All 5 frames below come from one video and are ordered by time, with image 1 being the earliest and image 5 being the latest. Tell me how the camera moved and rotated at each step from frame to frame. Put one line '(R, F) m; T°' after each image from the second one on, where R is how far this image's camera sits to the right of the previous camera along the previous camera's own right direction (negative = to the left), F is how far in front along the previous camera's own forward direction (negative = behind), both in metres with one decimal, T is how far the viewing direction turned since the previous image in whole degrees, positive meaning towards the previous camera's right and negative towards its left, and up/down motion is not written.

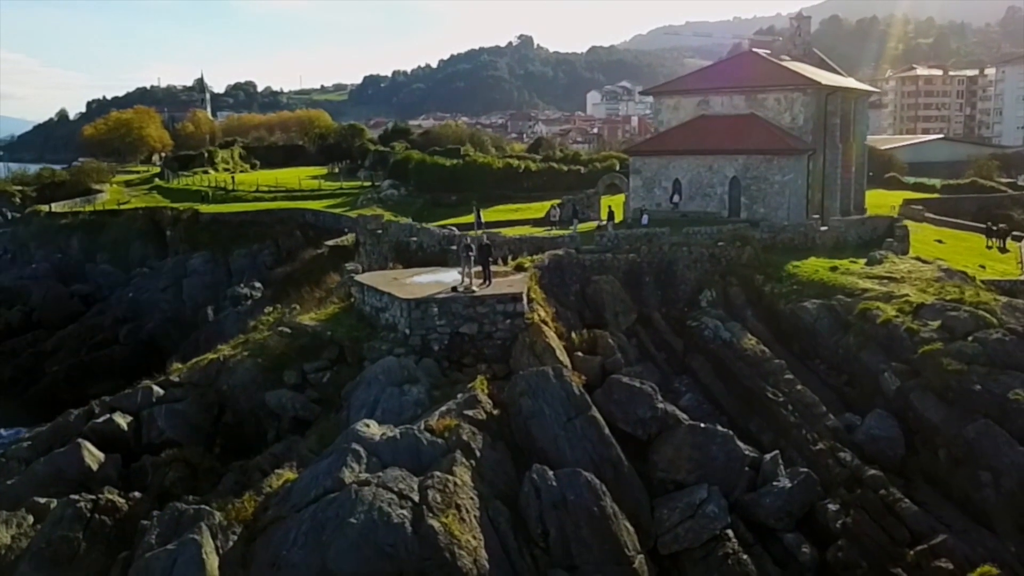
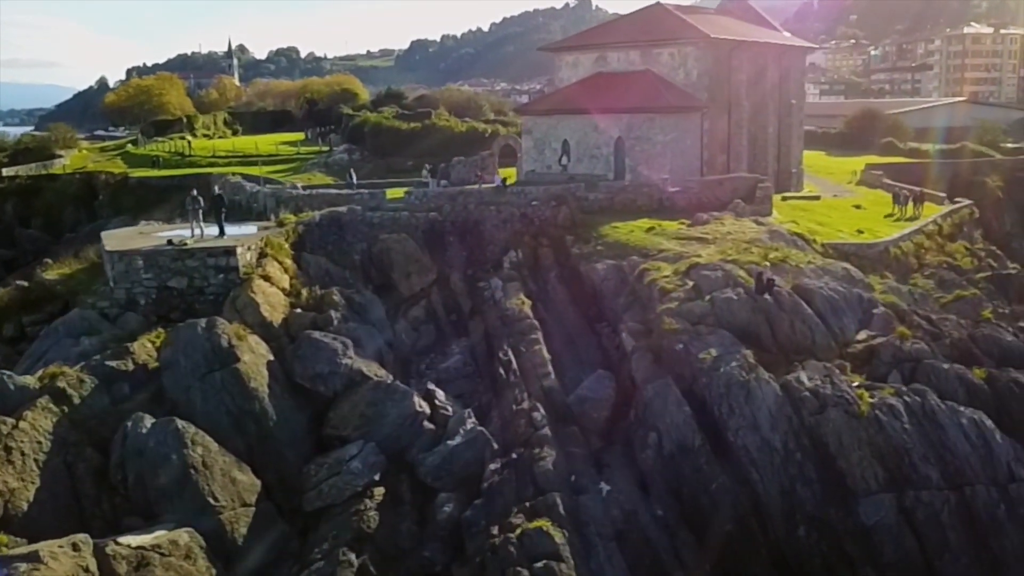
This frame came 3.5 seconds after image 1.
(+8.0, +0.3) m; -4°
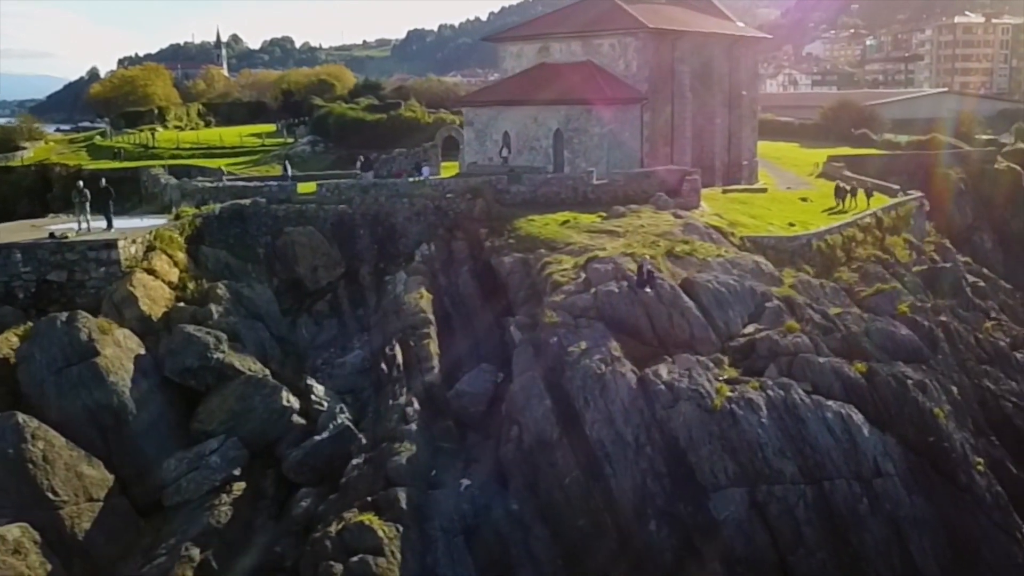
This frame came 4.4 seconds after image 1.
(+2.8, 0.0) m; 0°
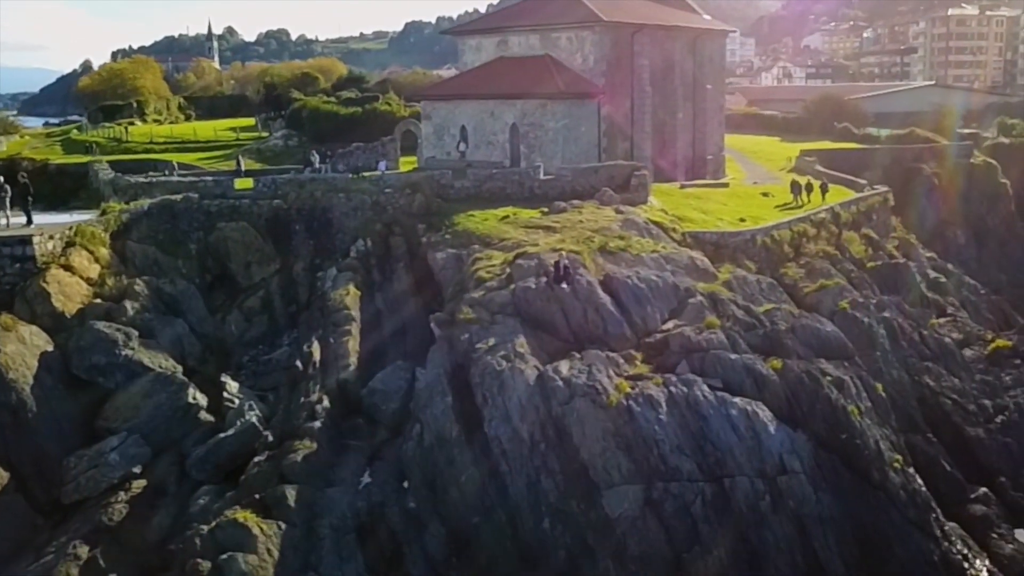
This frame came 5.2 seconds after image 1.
(+2.0, 0.0) m; 0°
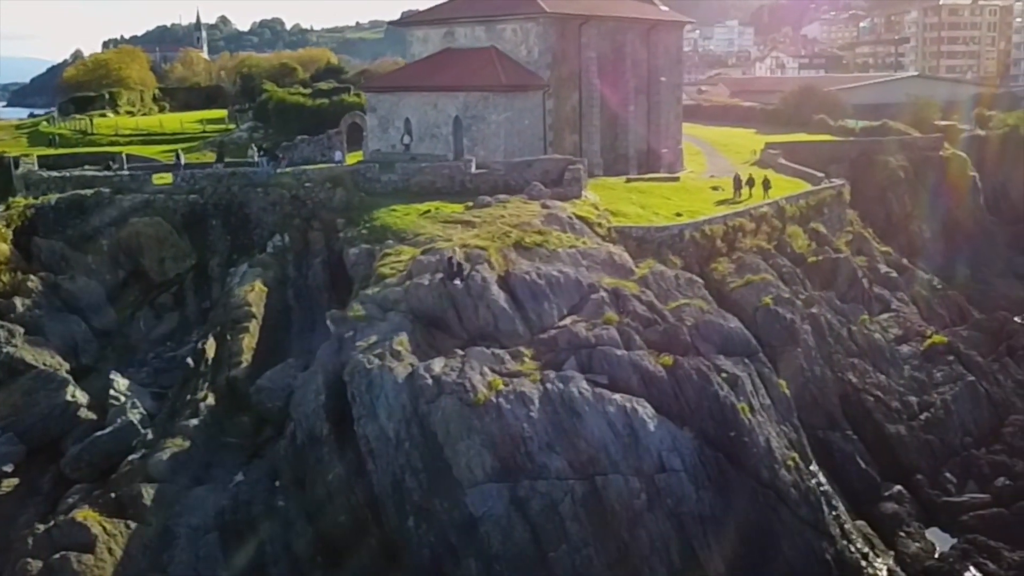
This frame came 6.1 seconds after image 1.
(+2.5, +0.1) m; 0°
